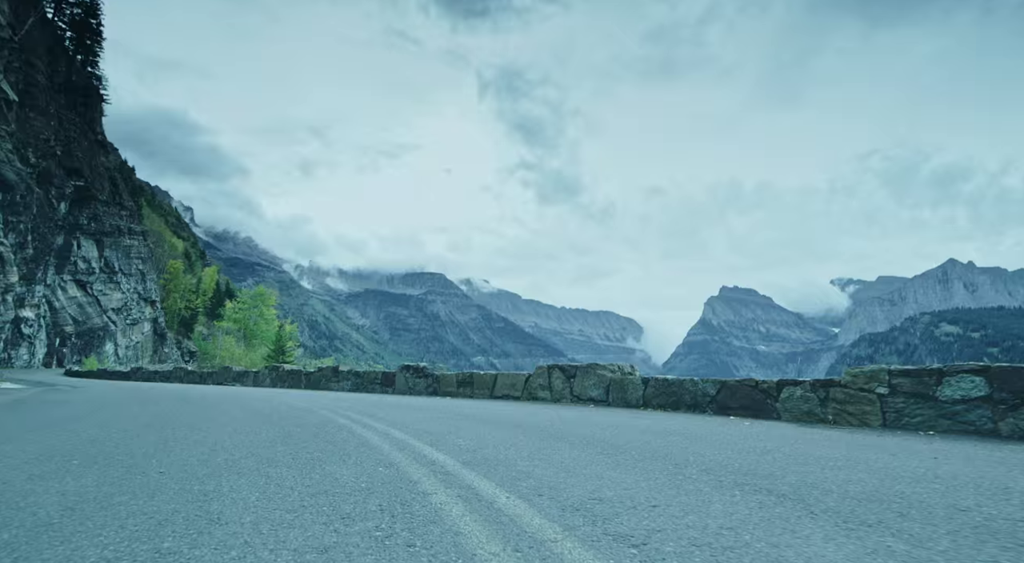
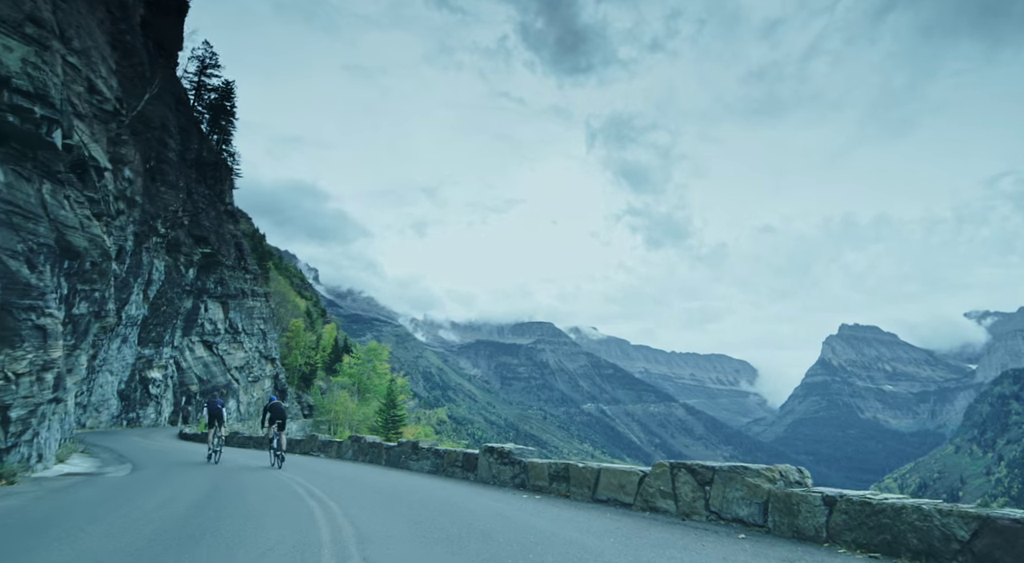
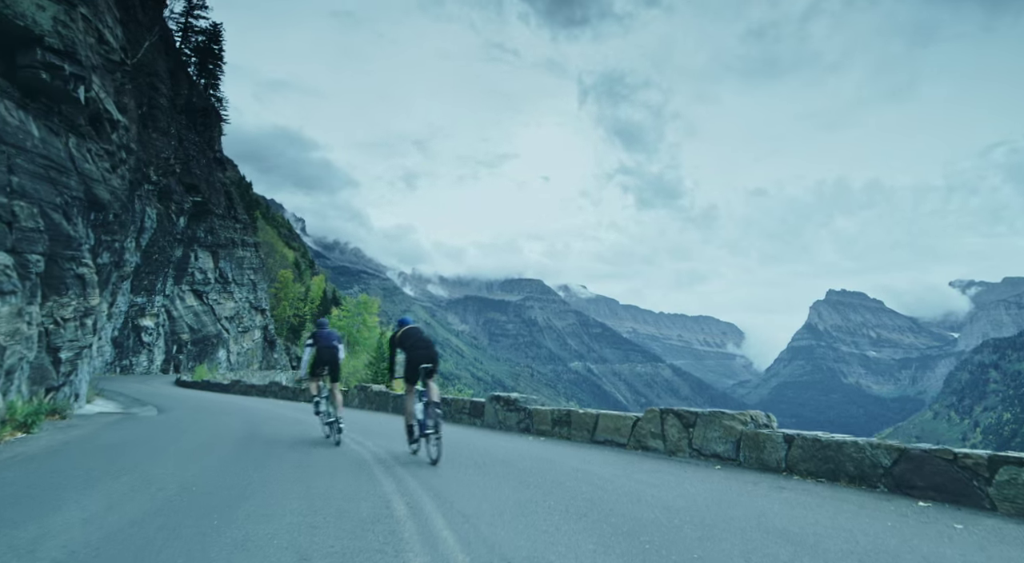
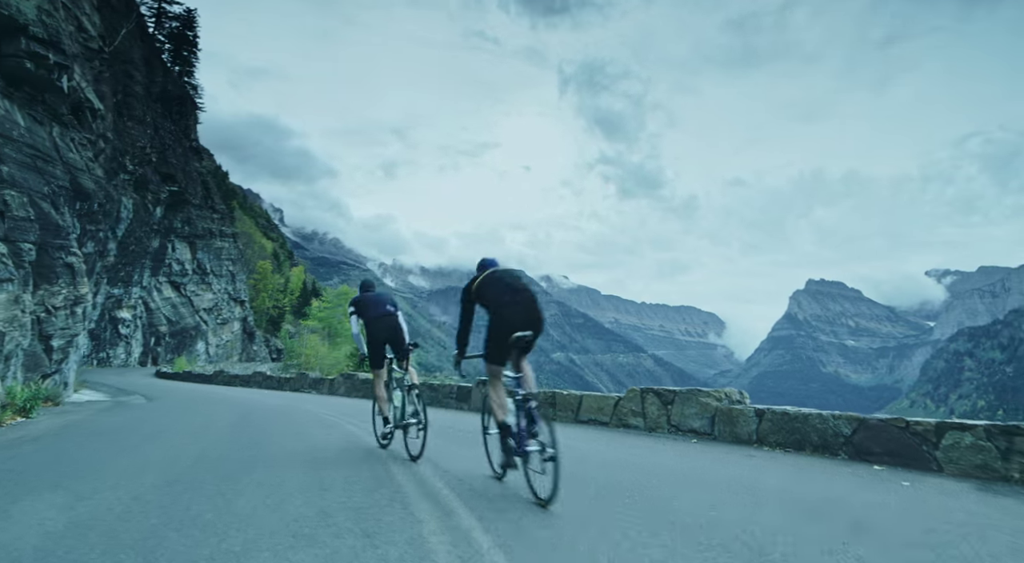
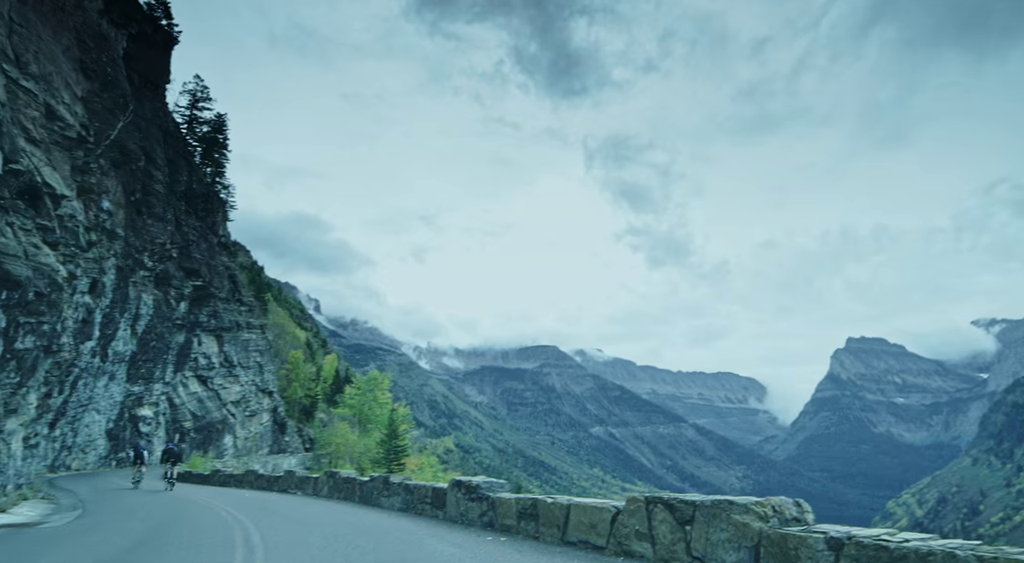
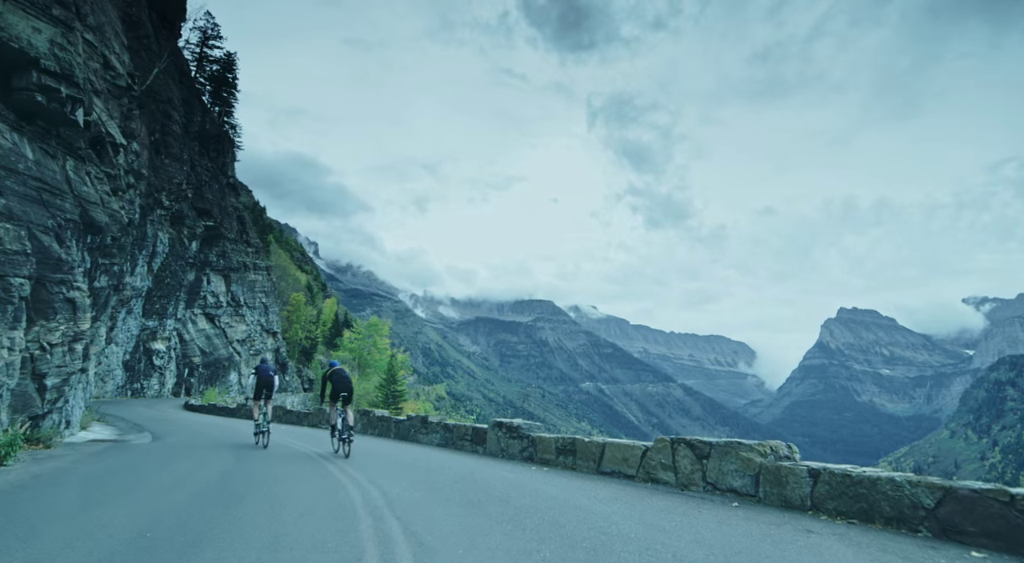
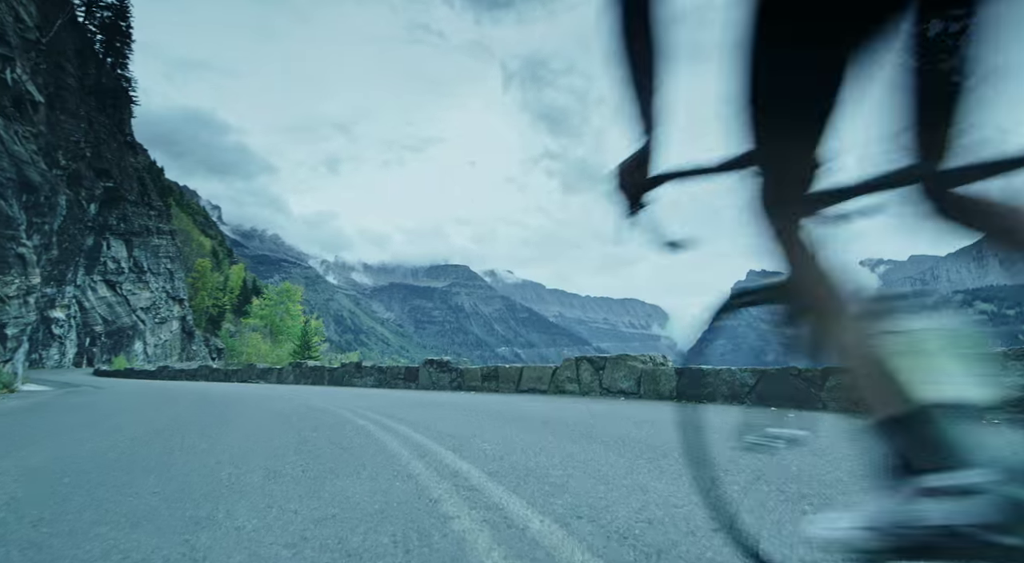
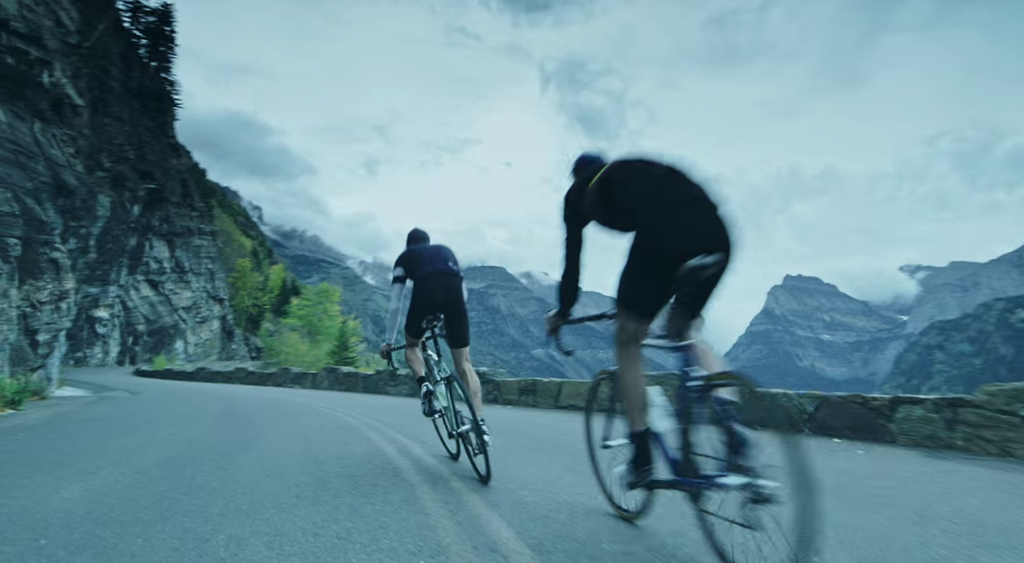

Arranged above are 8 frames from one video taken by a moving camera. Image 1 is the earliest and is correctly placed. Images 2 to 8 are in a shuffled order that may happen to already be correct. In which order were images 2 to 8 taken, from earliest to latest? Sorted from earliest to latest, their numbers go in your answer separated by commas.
7, 8, 4, 3, 6, 2, 5
